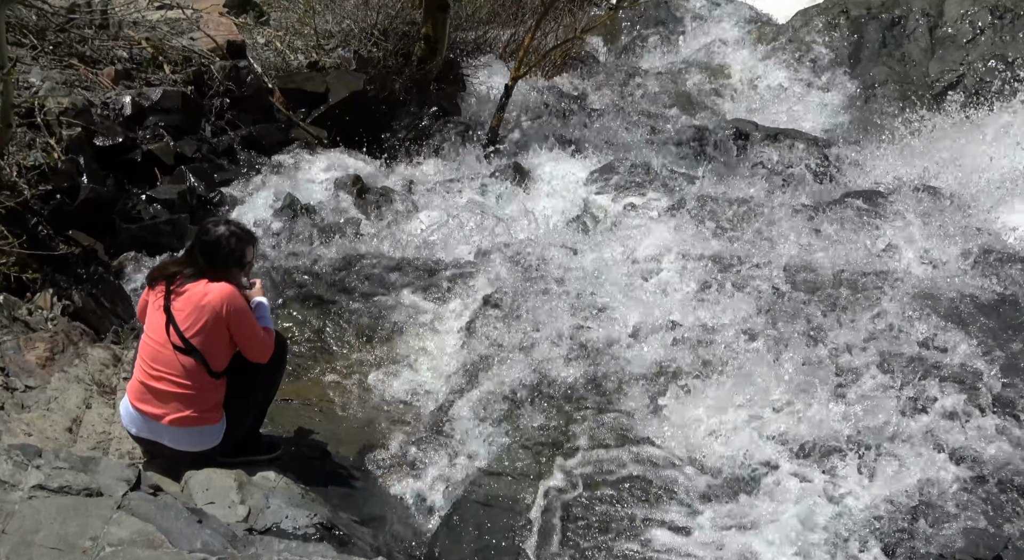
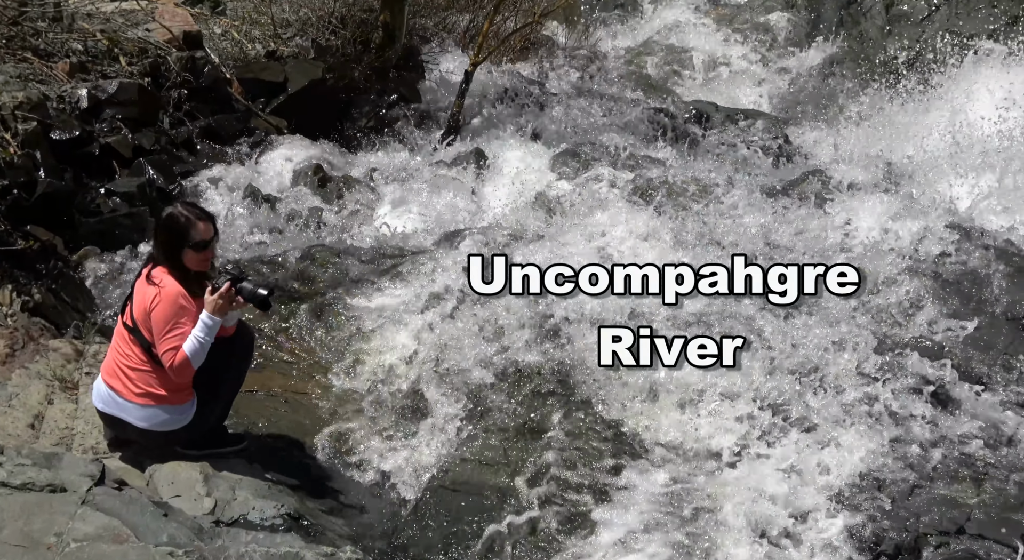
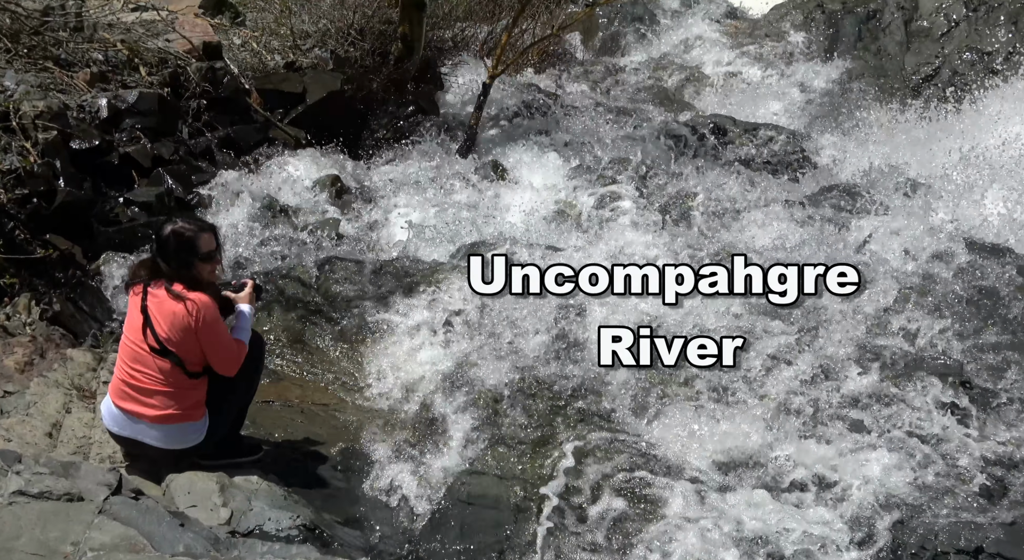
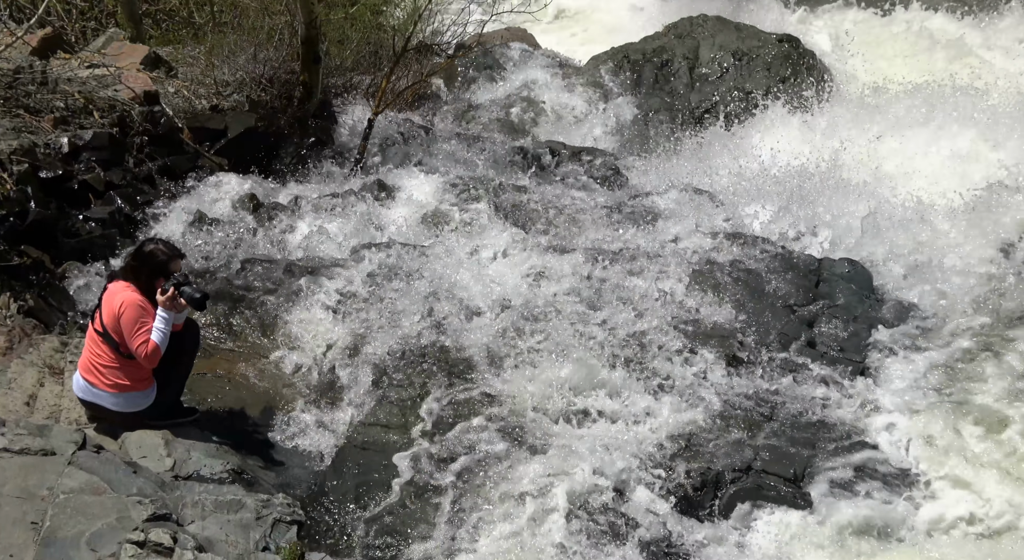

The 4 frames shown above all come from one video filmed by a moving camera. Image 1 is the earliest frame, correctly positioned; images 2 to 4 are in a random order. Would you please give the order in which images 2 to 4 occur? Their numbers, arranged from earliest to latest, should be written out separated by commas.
3, 2, 4
